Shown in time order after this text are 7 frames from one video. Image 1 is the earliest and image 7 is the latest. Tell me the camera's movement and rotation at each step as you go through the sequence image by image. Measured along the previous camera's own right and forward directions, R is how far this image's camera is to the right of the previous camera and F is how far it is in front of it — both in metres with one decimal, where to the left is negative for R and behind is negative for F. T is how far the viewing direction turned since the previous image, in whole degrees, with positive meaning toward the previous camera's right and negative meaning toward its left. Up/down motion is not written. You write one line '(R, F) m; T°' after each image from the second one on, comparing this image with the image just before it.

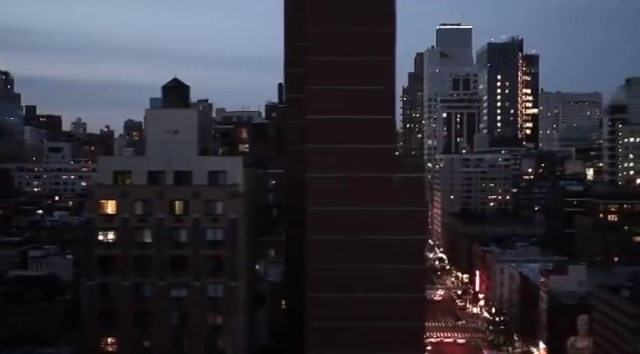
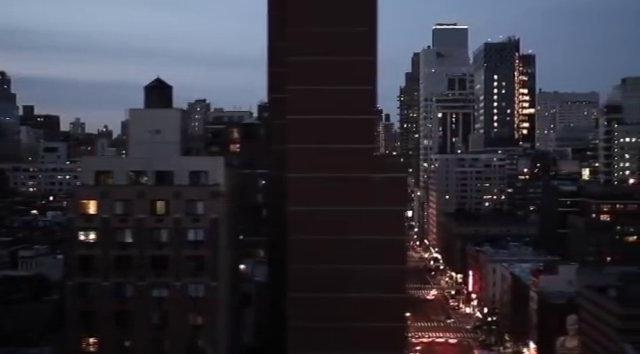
(+0.2, 0.0) m; 0°
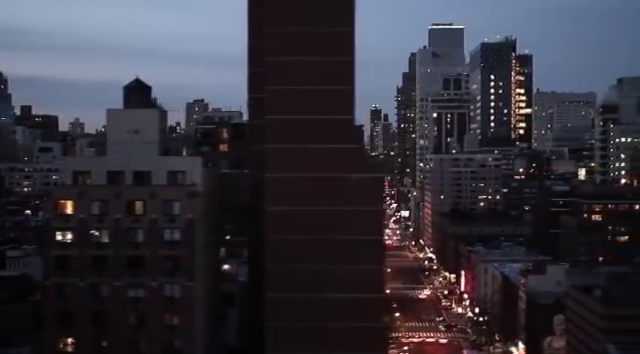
(+0.3, 0.0) m; 0°
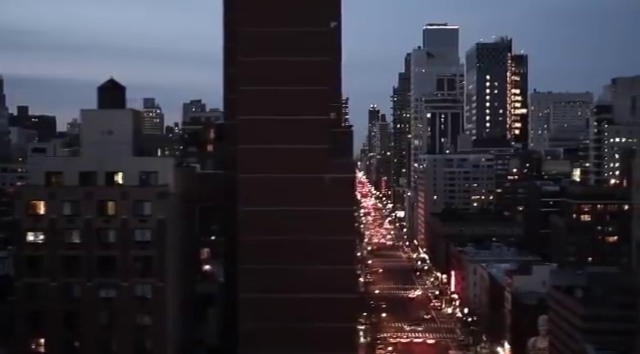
(+0.3, 0.0) m; 0°
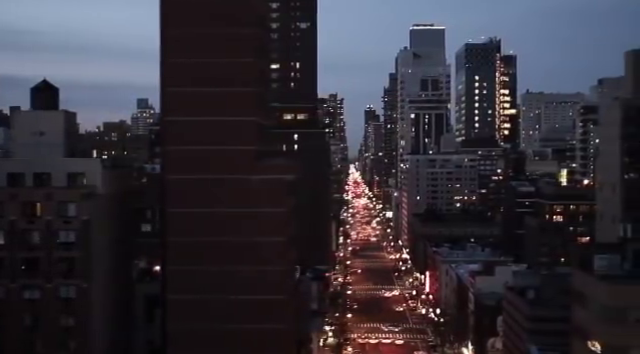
(+0.9, 0.0) m; 0°
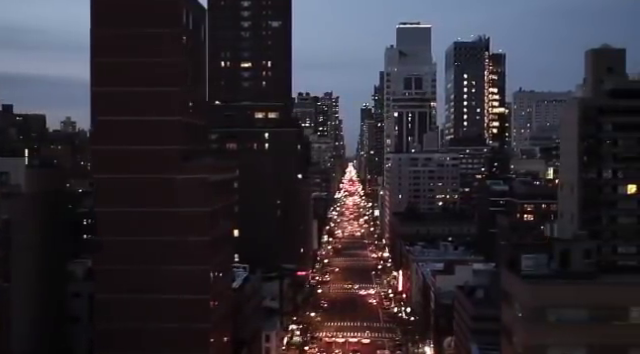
(+0.9, 0.0) m; 0°
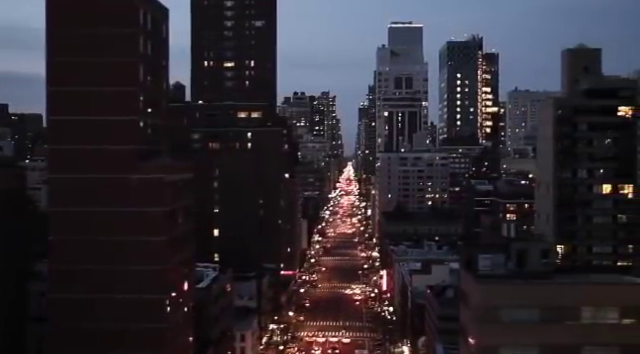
(+0.6, 0.0) m; 0°
